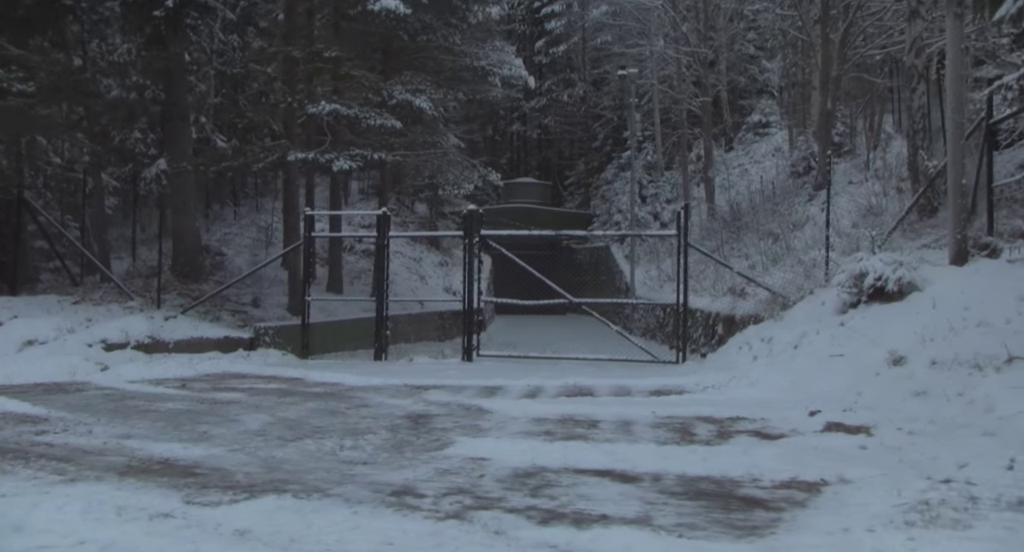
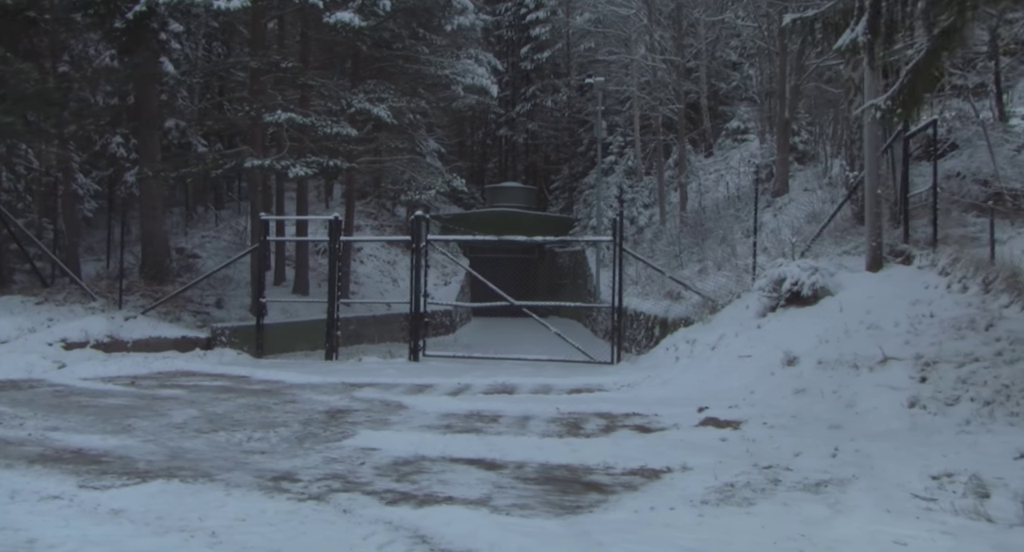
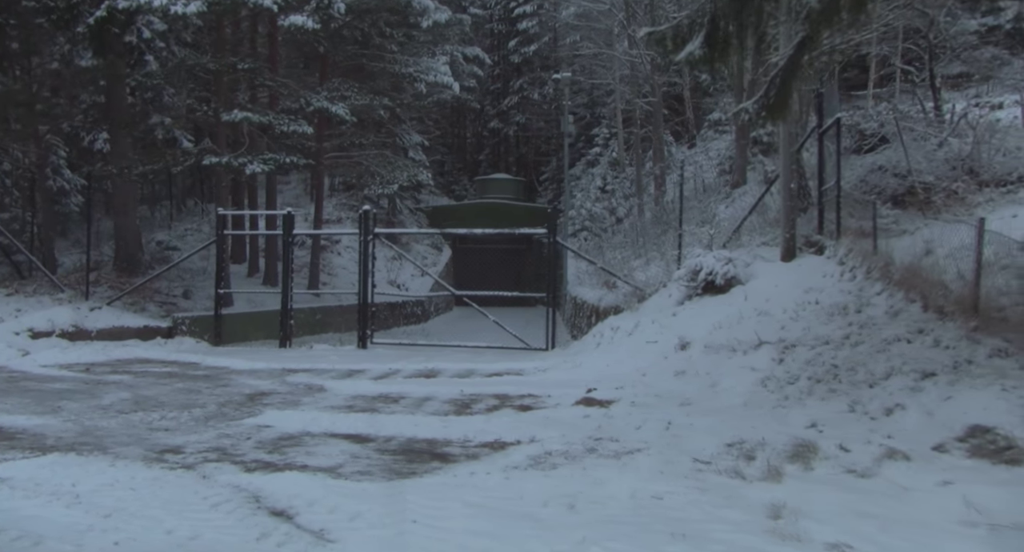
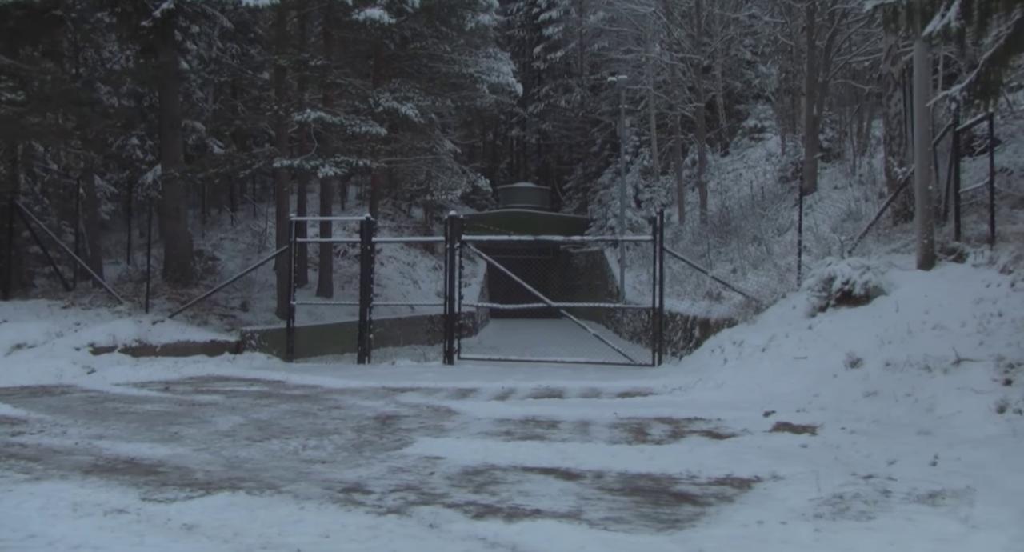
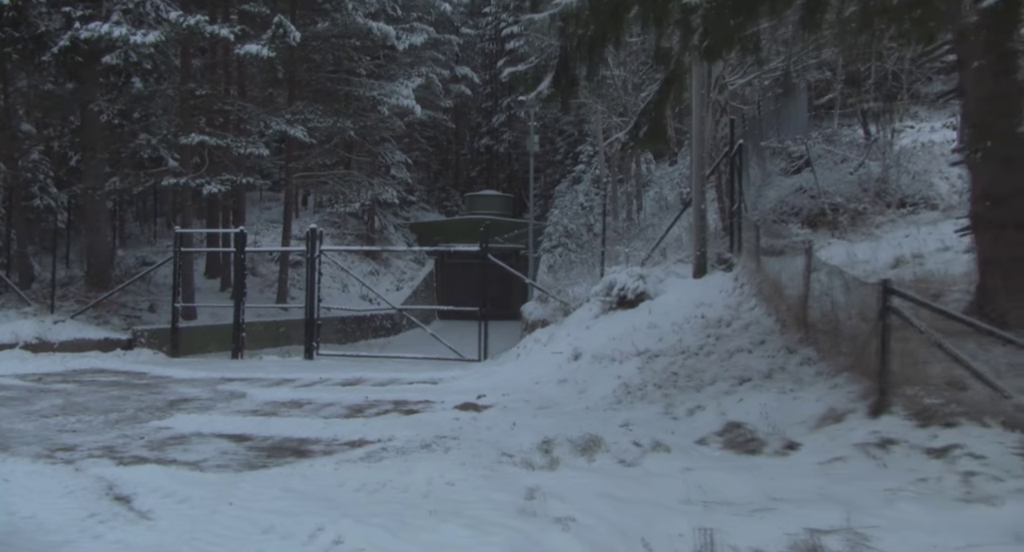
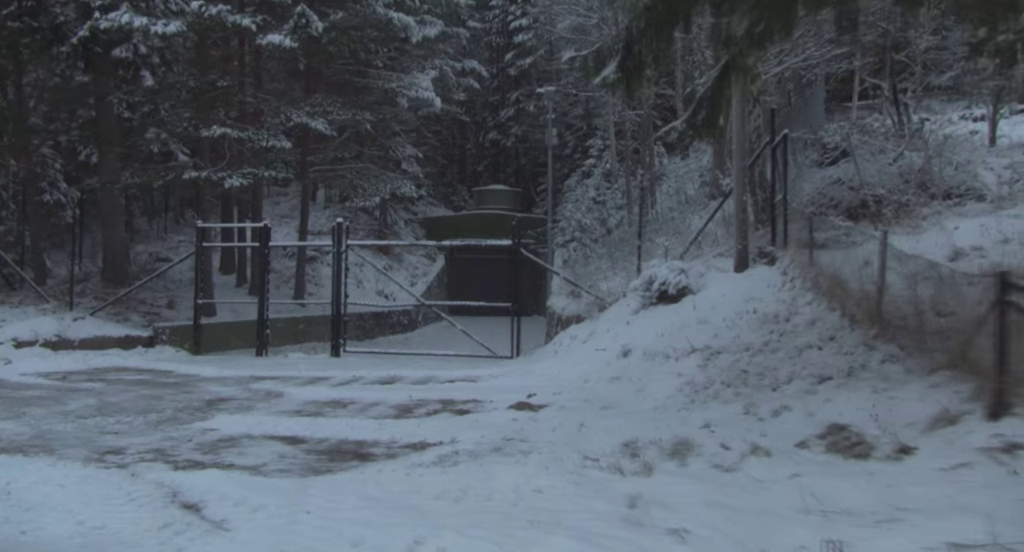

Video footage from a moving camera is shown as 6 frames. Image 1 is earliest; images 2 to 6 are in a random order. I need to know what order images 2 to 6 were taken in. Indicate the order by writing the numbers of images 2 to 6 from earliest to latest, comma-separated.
4, 2, 3, 6, 5
